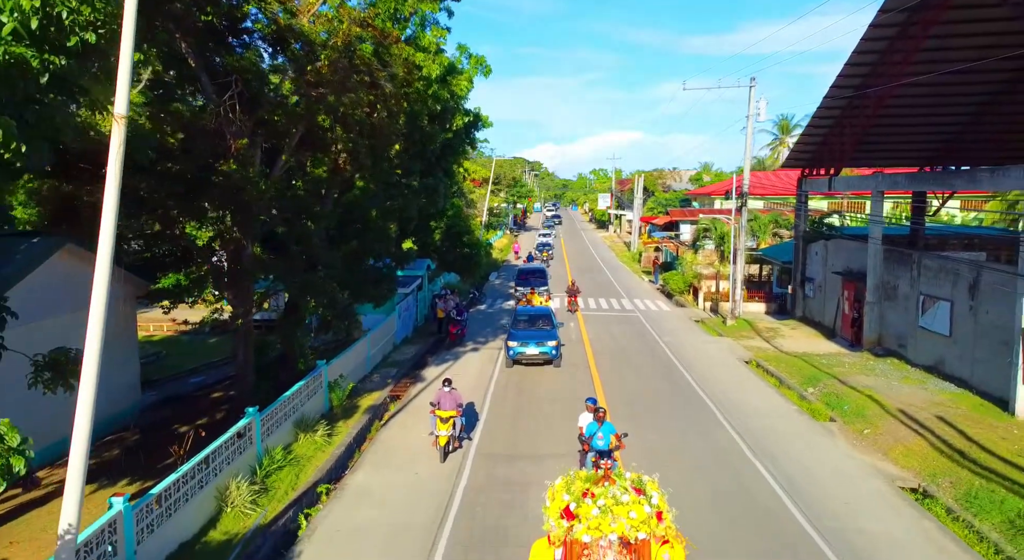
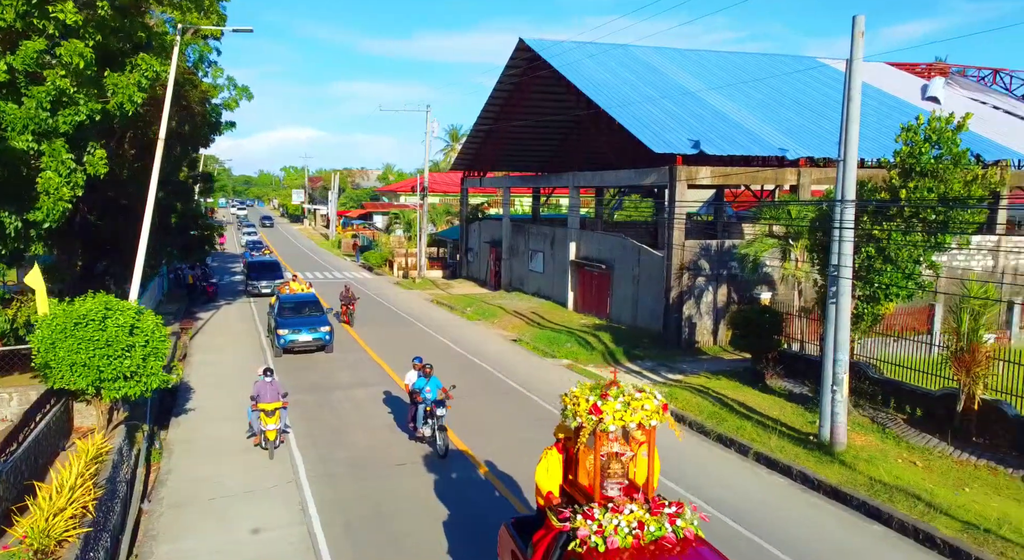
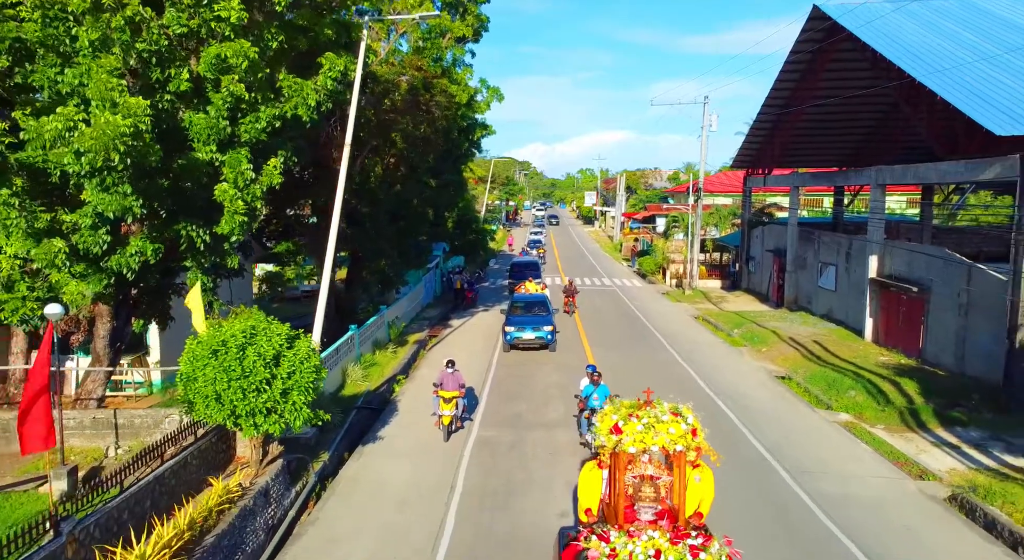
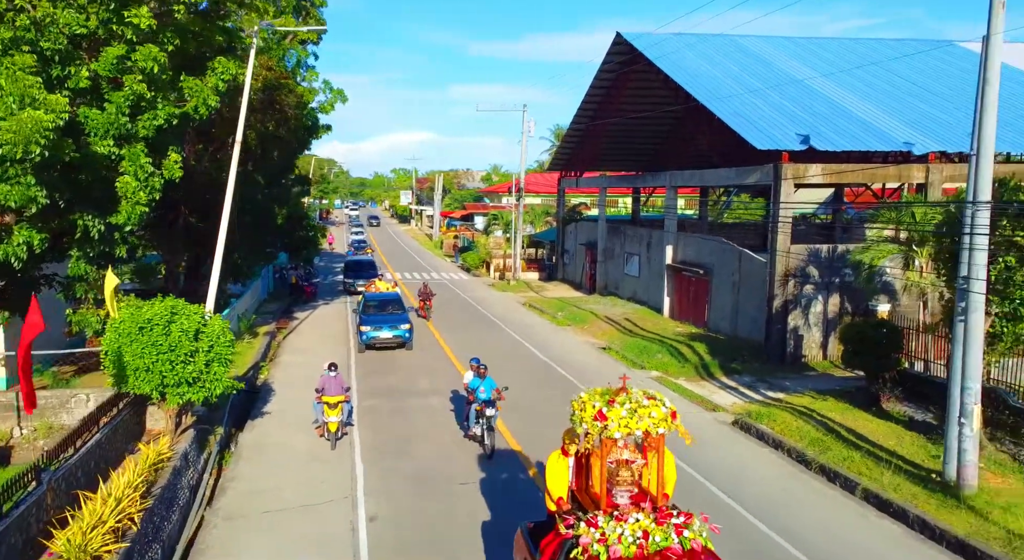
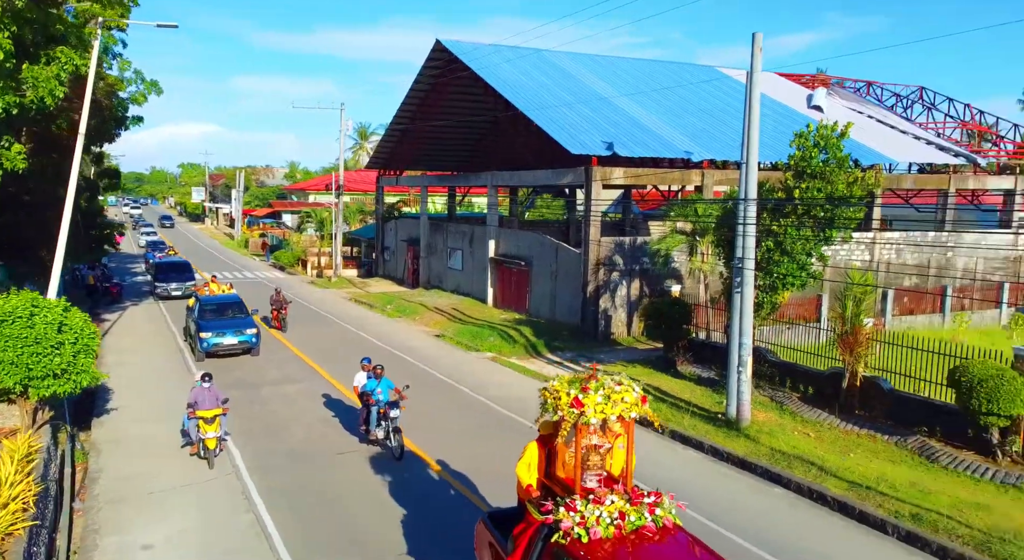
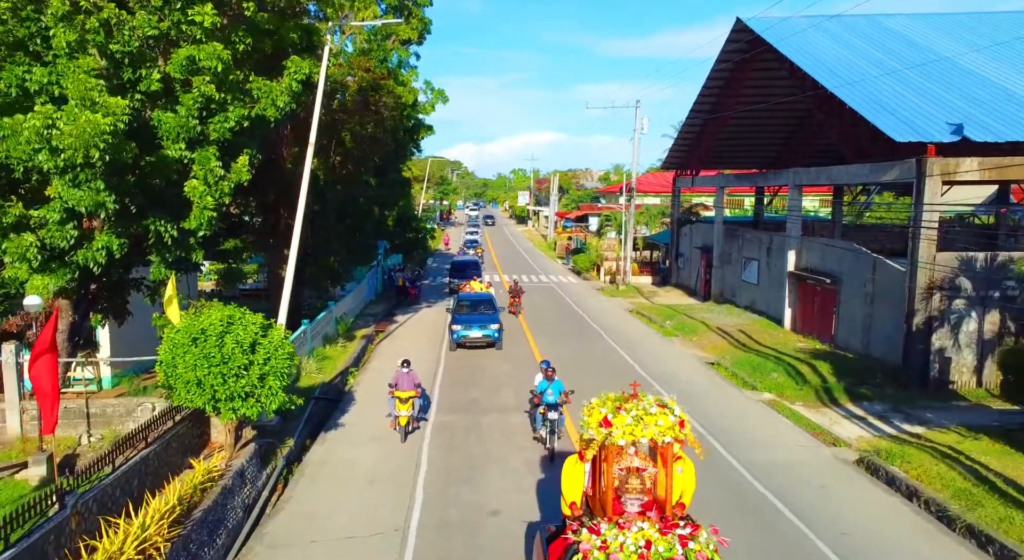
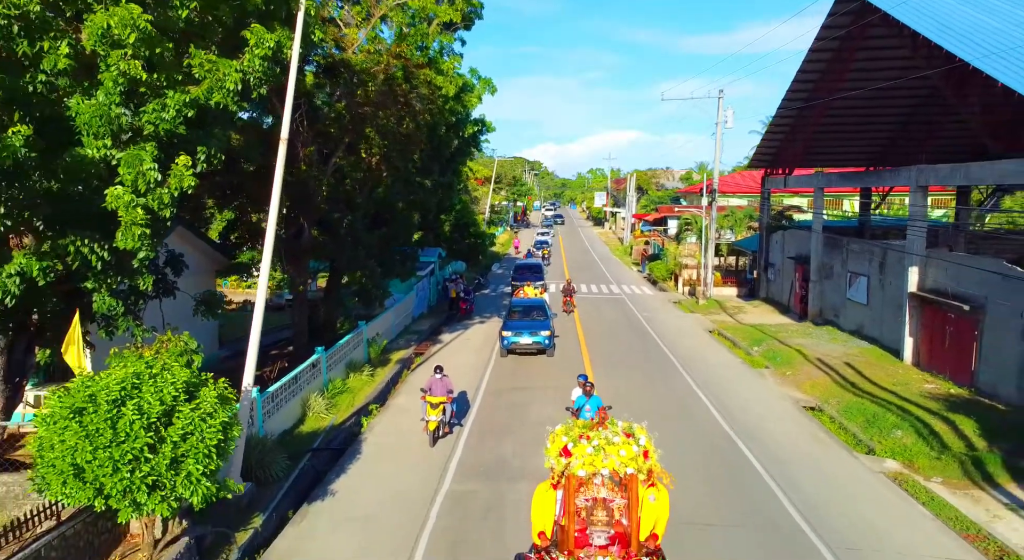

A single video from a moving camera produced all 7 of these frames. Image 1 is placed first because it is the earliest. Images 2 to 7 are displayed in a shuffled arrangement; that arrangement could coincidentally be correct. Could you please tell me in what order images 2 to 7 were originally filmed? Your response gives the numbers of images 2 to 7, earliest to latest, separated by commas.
7, 3, 6, 4, 2, 5
